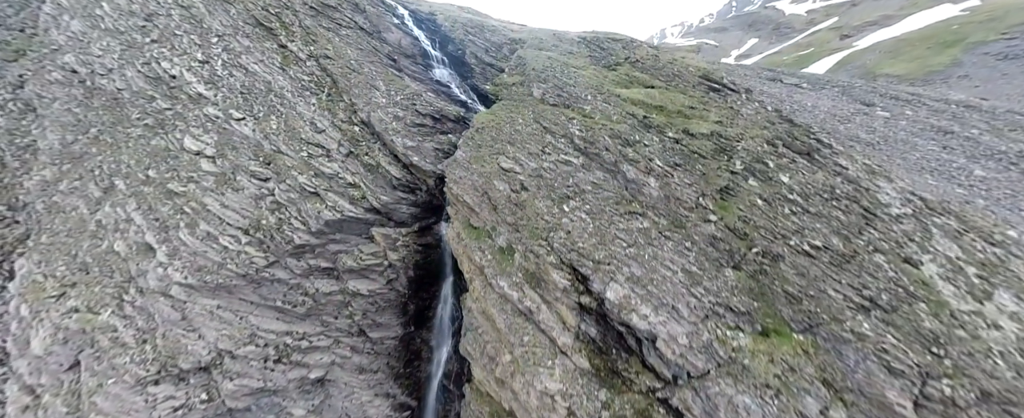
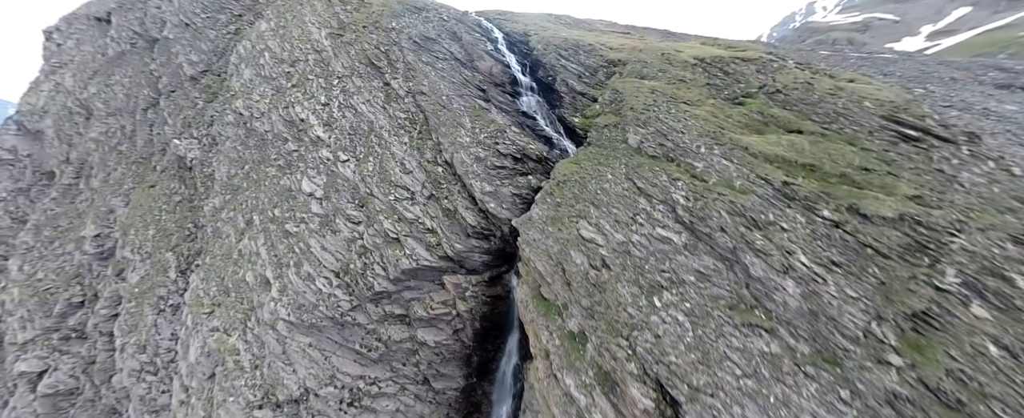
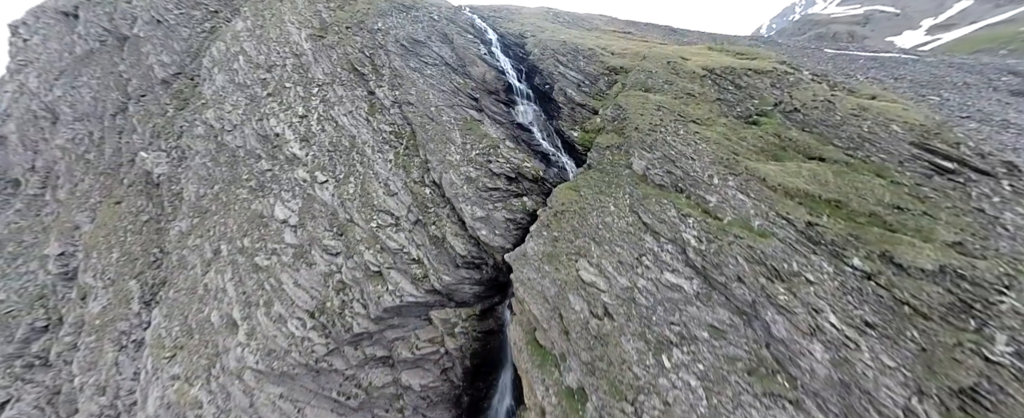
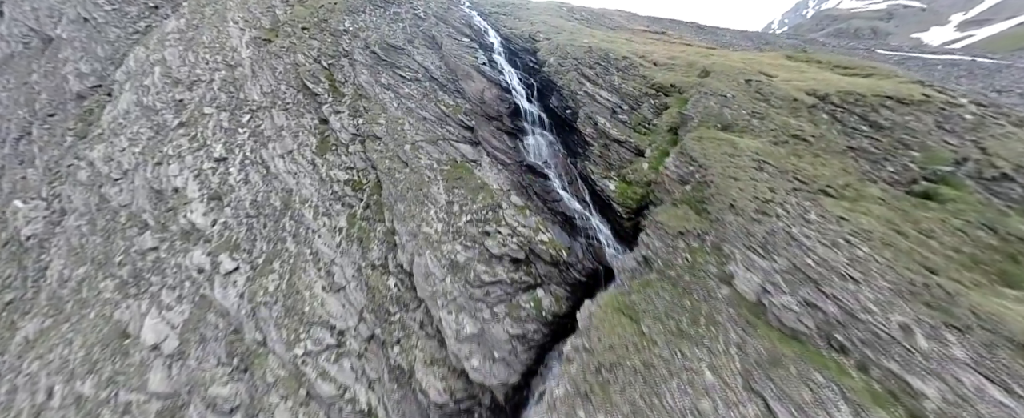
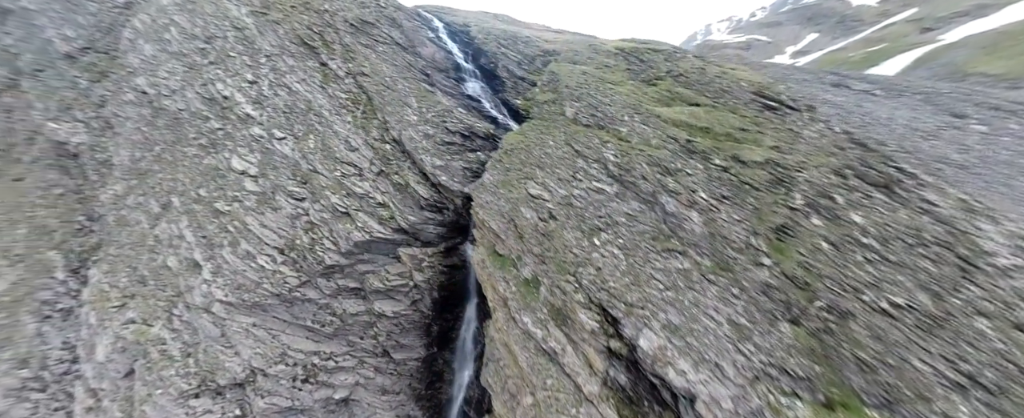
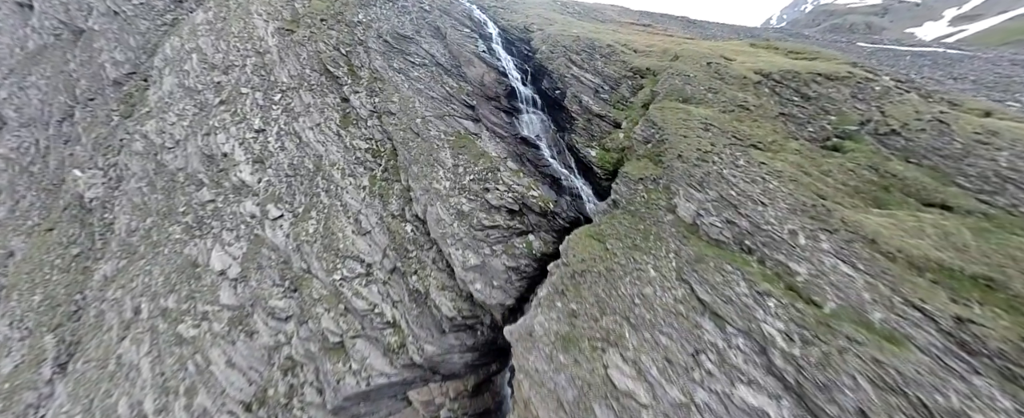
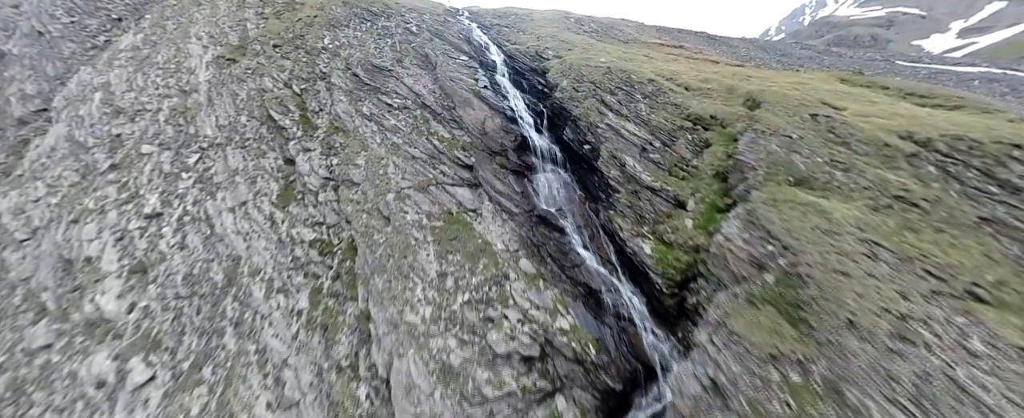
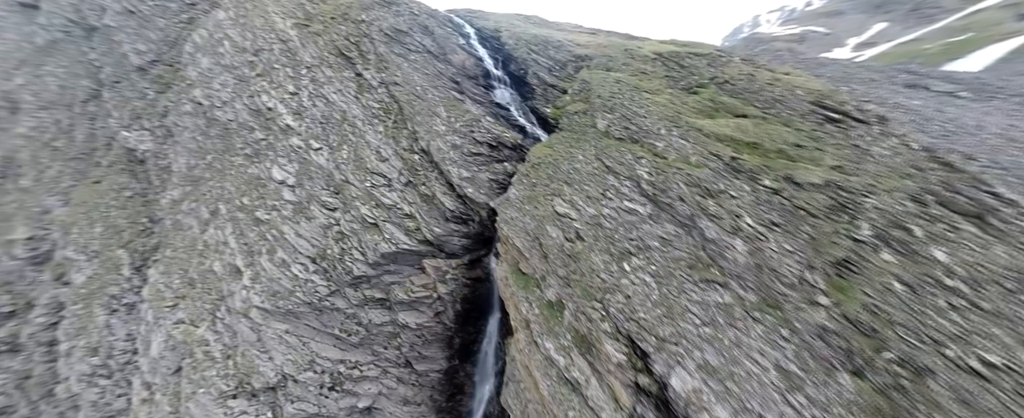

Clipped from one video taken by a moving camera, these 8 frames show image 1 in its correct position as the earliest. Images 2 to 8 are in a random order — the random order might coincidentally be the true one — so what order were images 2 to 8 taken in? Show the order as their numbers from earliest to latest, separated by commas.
5, 8, 2, 3, 6, 4, 7
